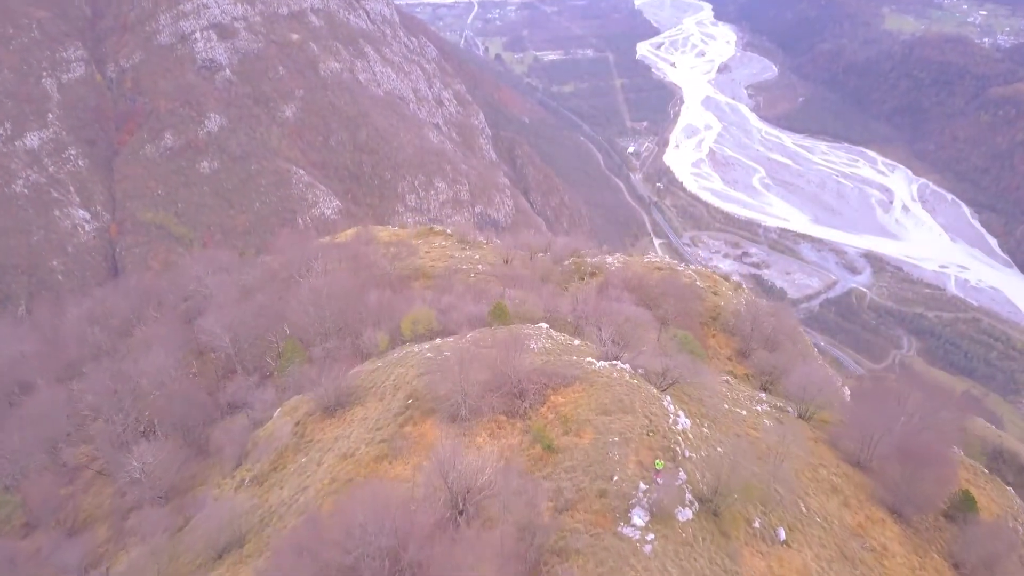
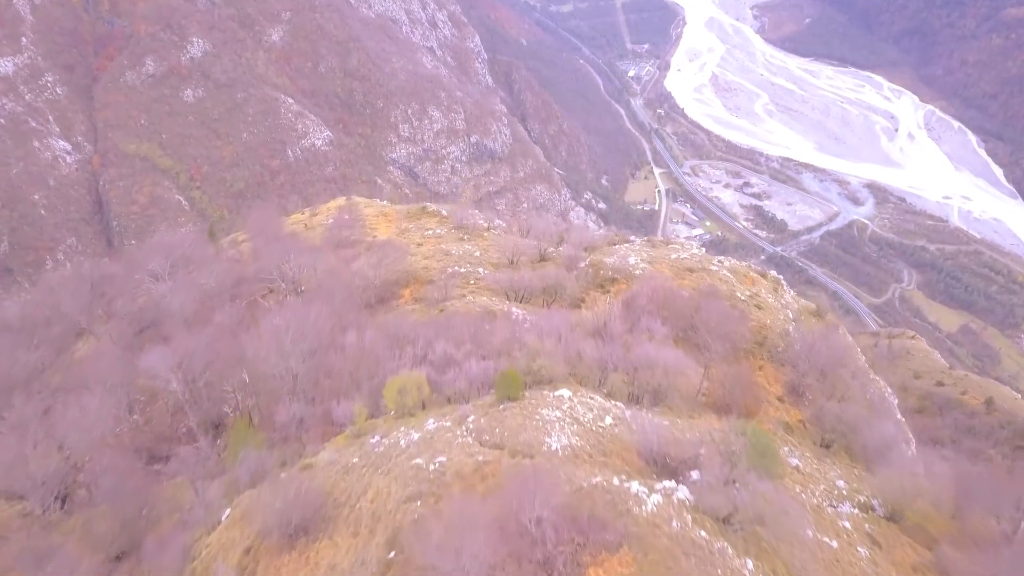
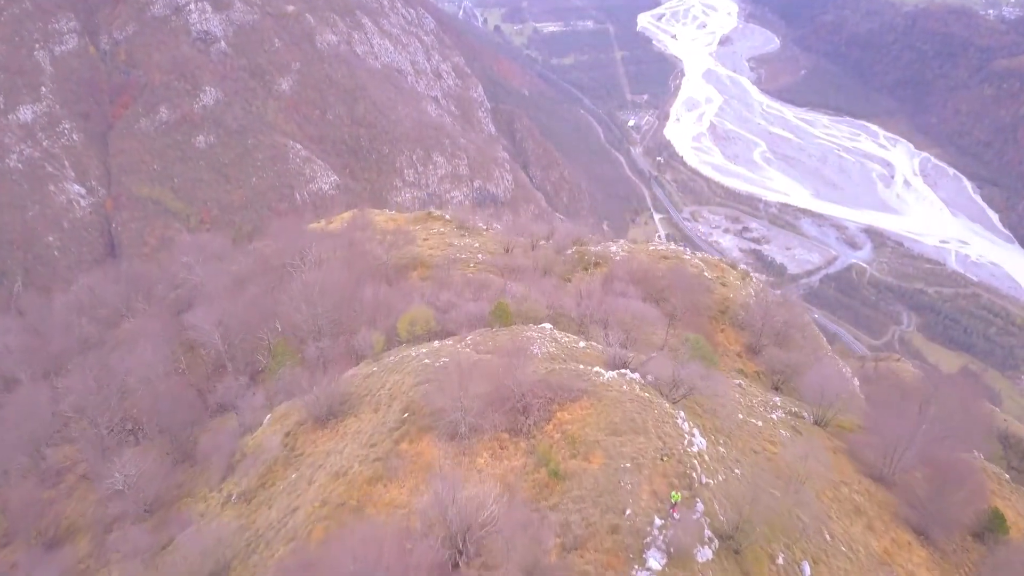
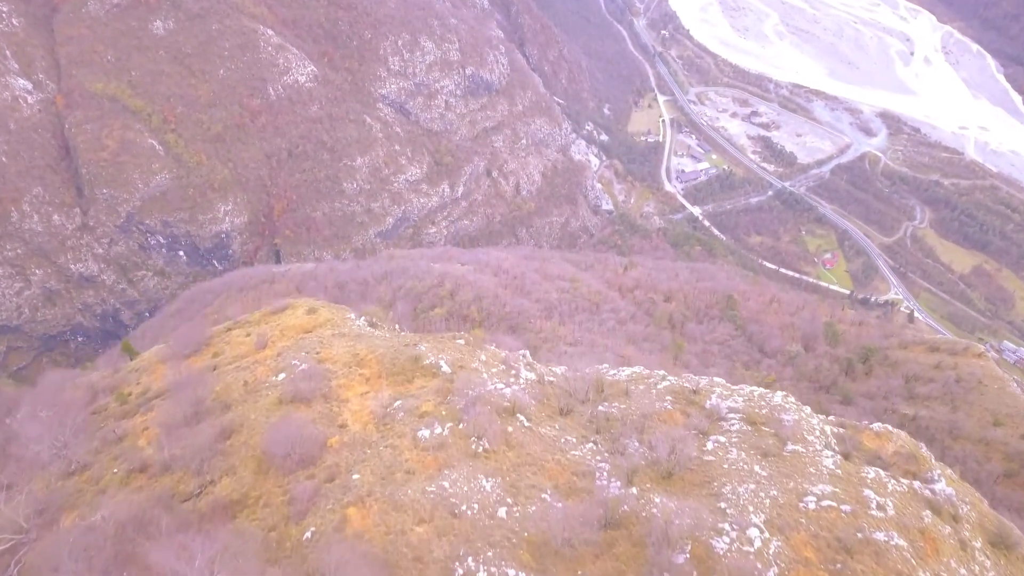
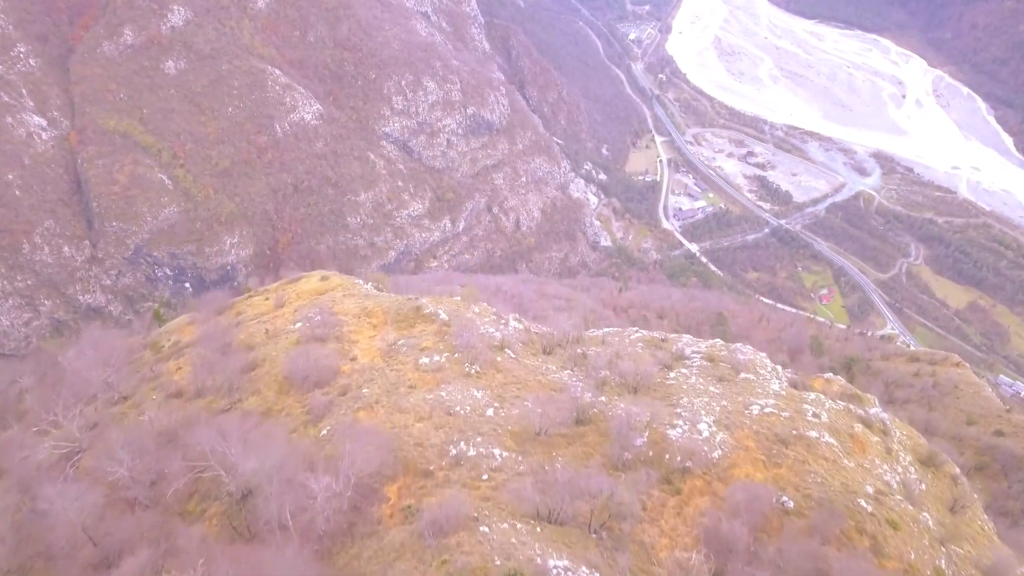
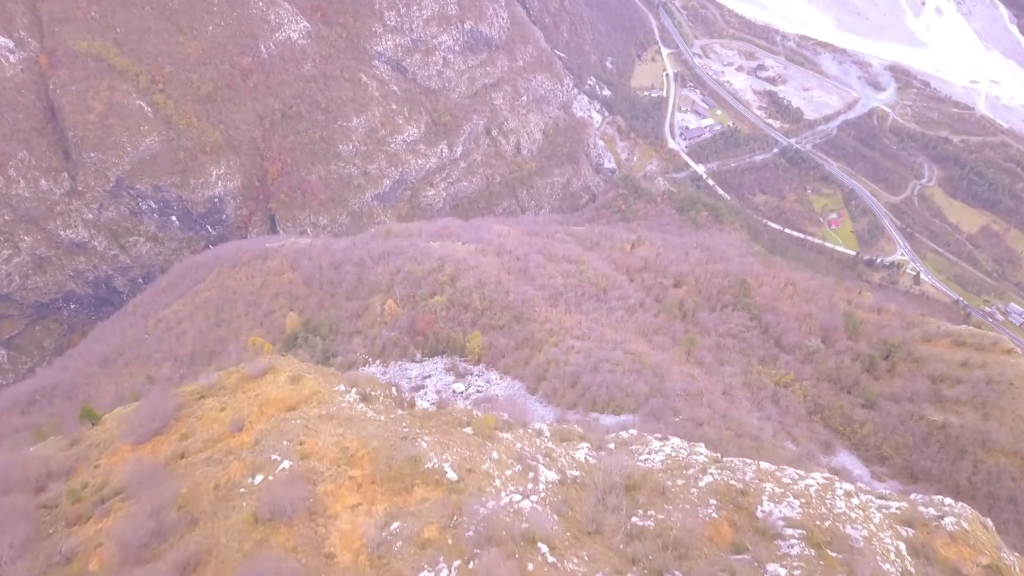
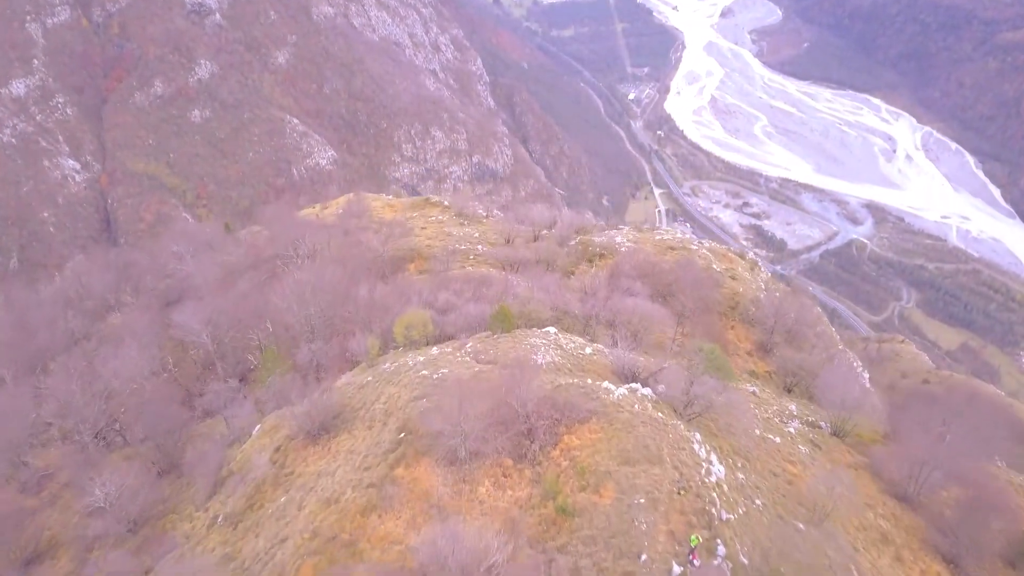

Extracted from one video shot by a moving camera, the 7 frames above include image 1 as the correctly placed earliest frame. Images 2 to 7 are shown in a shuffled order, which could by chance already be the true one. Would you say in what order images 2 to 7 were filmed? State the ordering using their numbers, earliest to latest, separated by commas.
3, 7, 2, 5, 4, 6
